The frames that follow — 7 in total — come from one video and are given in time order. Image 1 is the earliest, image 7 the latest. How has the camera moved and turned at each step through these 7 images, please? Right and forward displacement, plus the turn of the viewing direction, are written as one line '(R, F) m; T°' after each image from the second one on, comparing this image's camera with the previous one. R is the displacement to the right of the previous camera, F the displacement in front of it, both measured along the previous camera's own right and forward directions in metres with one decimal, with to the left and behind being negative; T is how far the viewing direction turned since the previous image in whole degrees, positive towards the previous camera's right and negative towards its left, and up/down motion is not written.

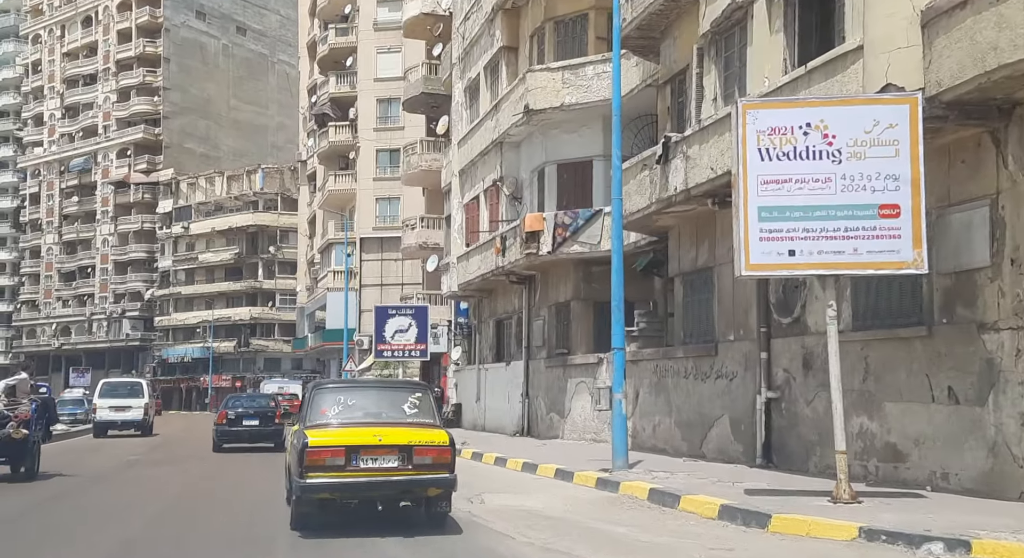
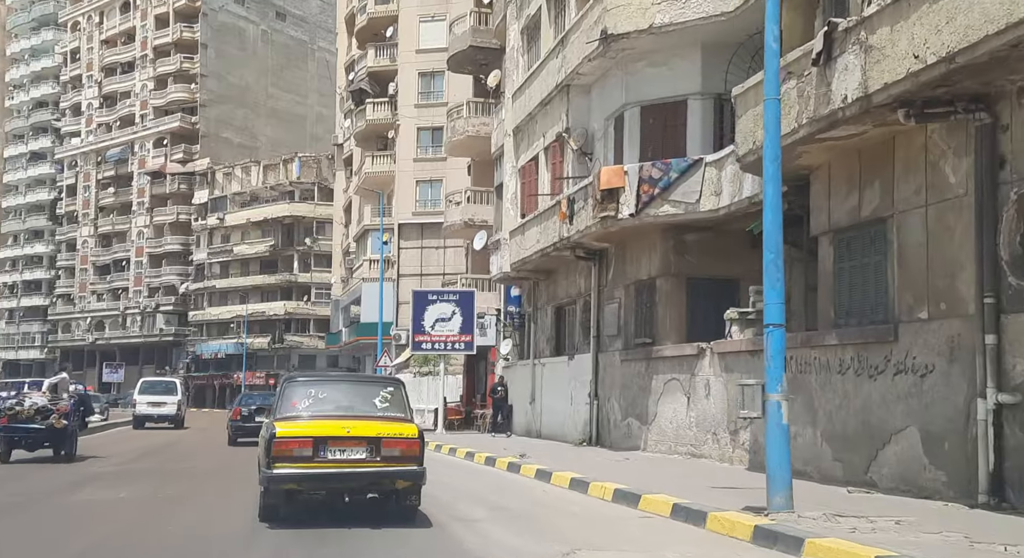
(-0.6, +5.1) m; -2°
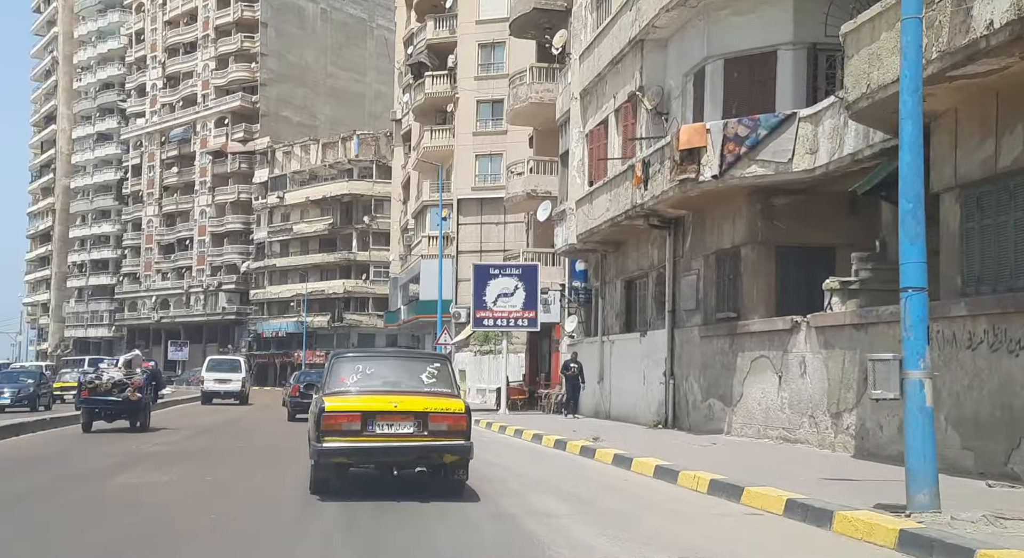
(-0.2, +1.5) m; -3°
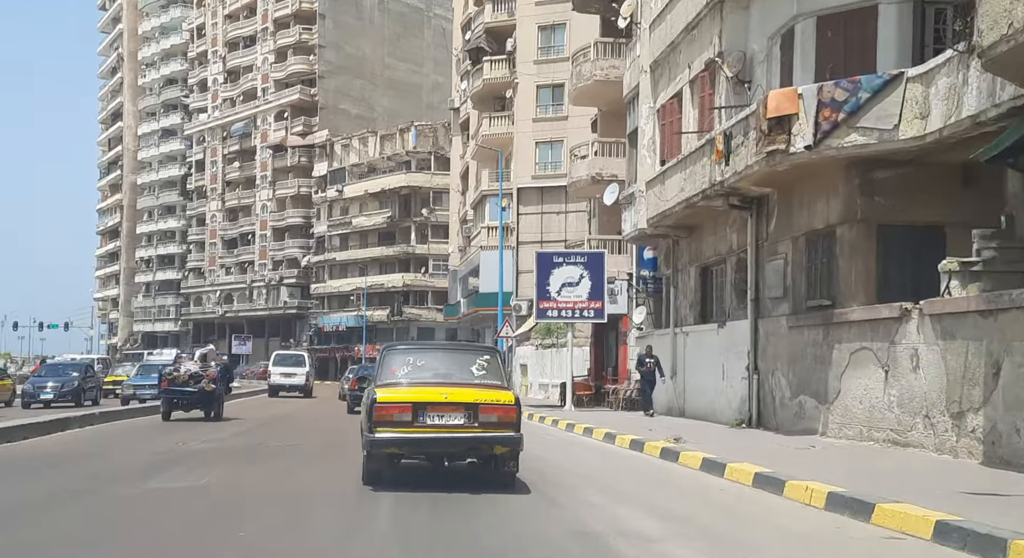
(-0.1, +1.6) m; -3°
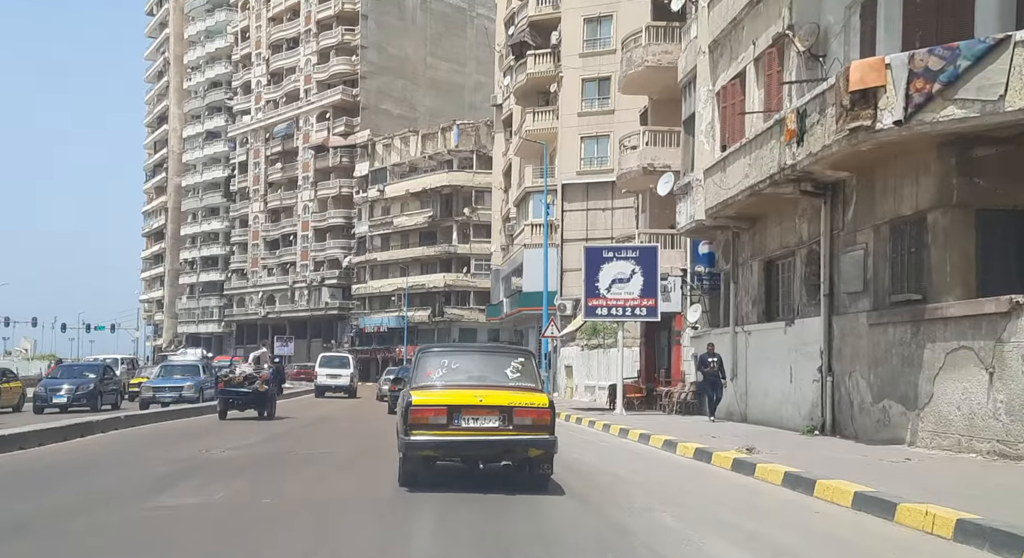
(-0.2, +1.5) m; -2°
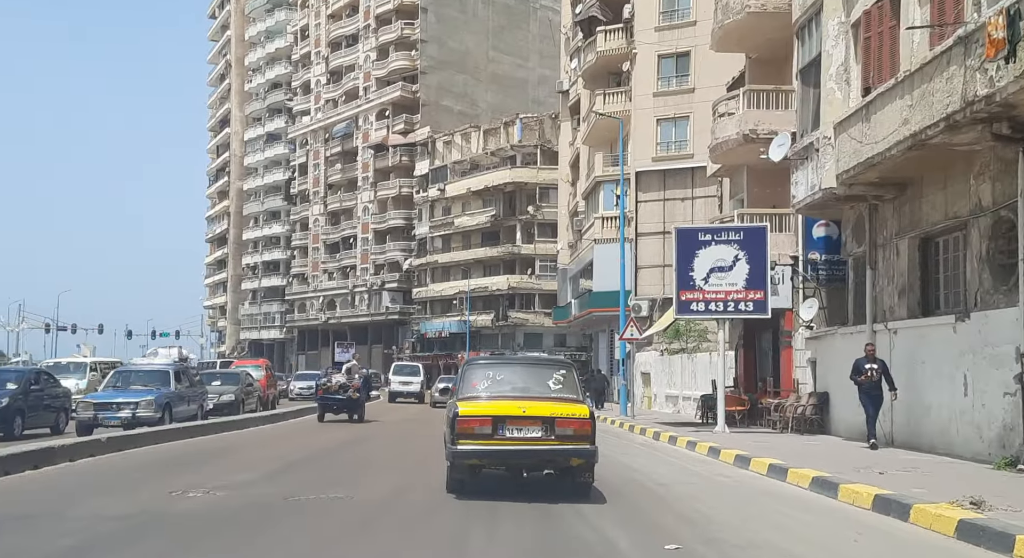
(-0.3, +4.5) m; -3°
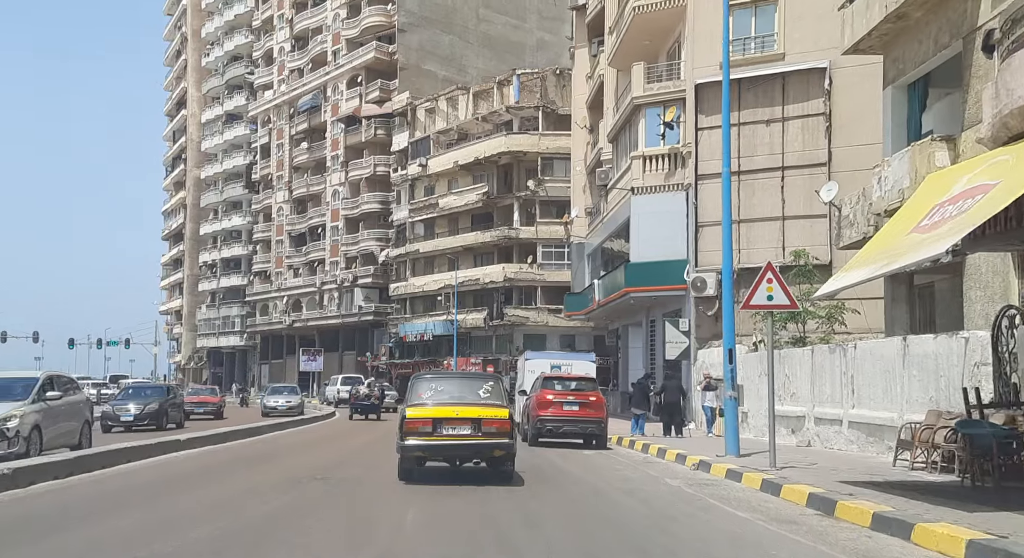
(-0.4, +15.4) m; +1°
